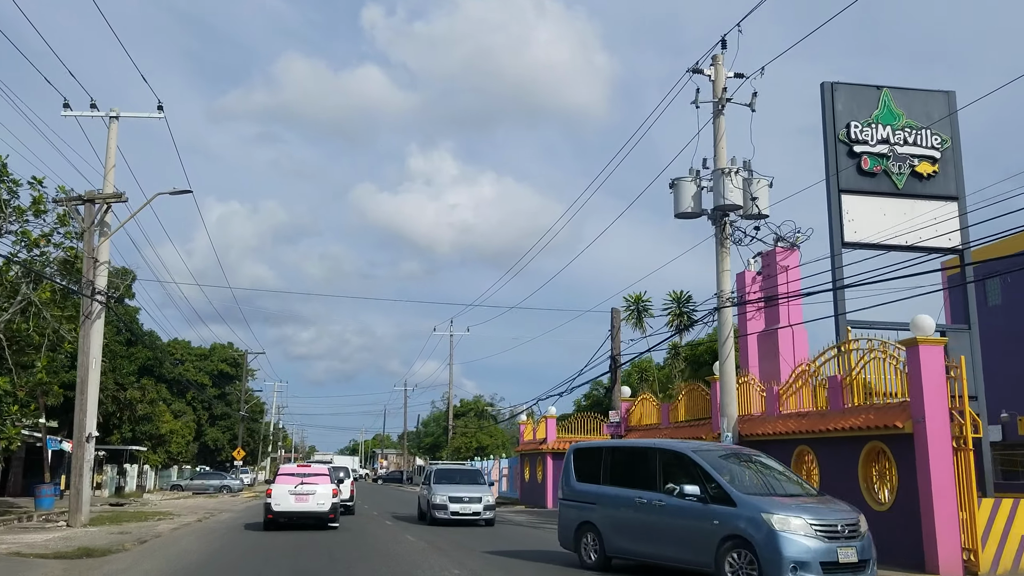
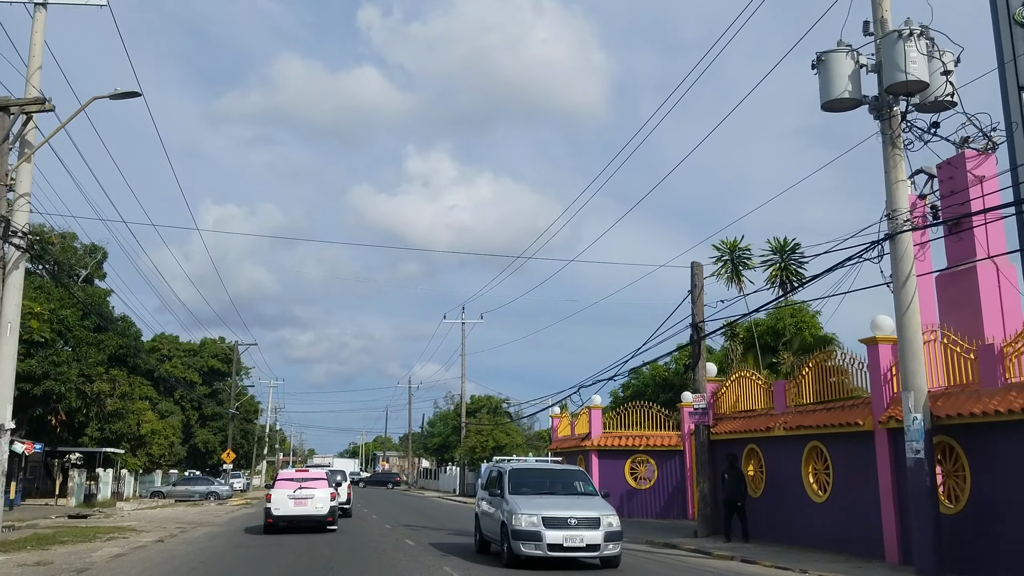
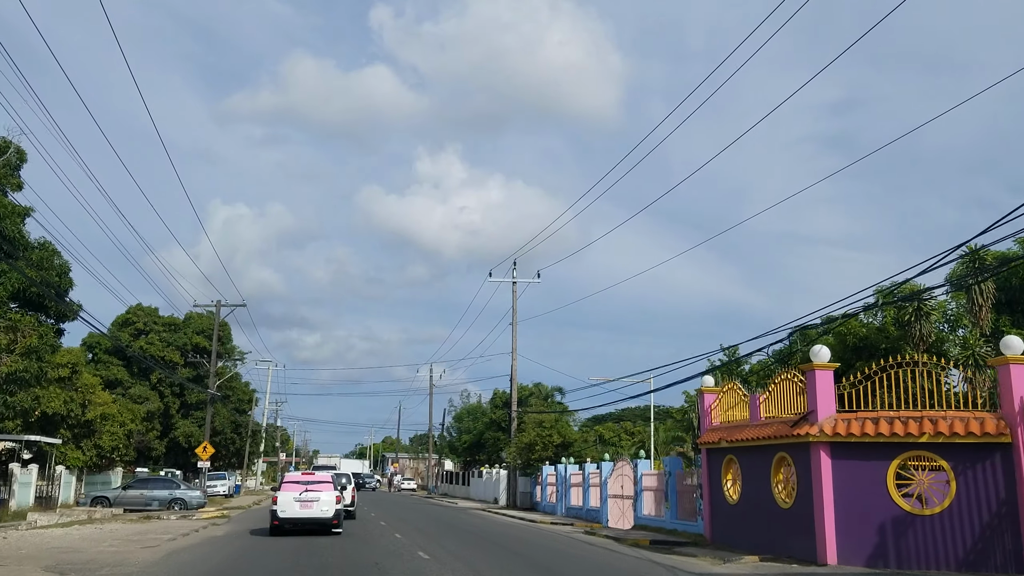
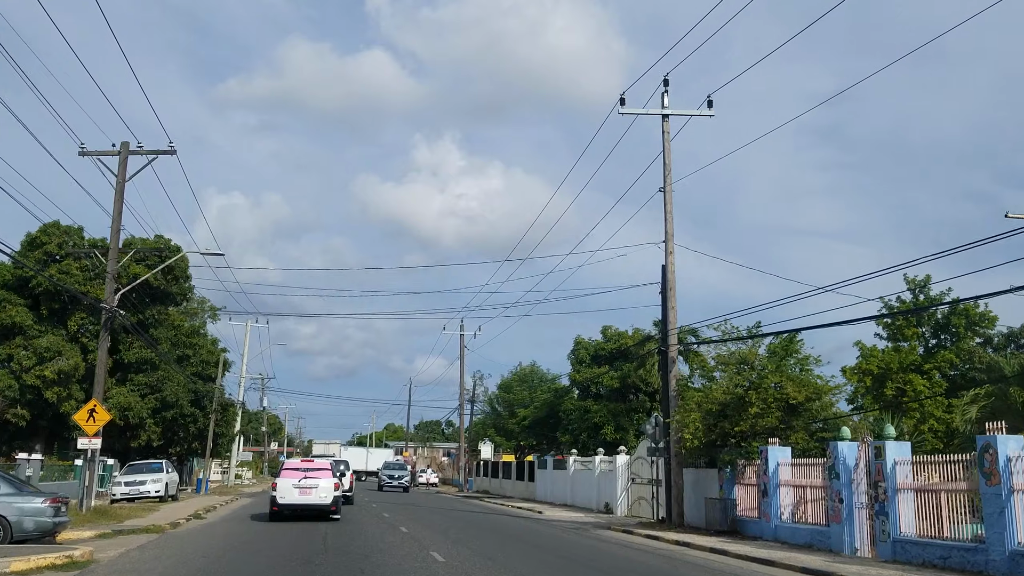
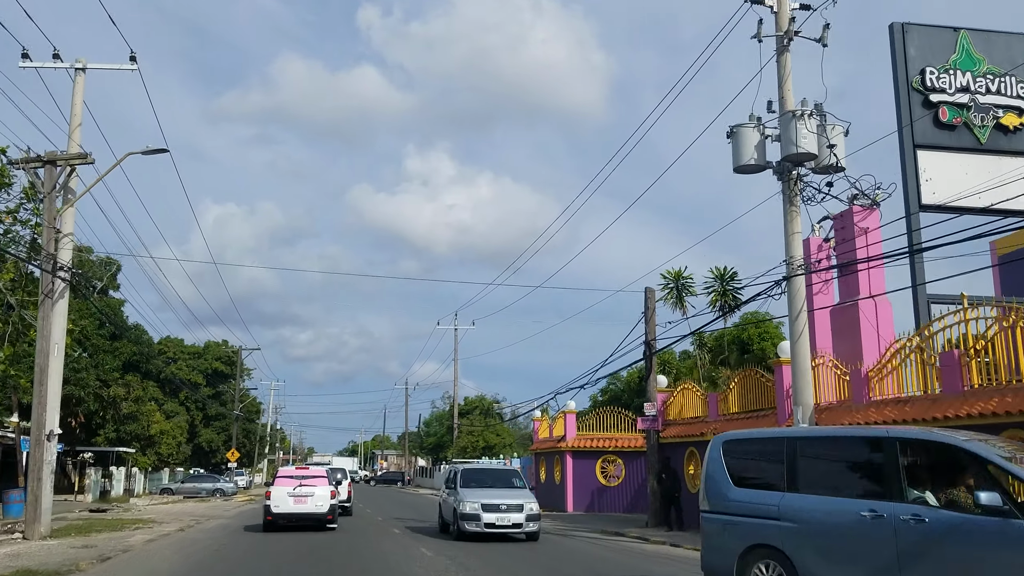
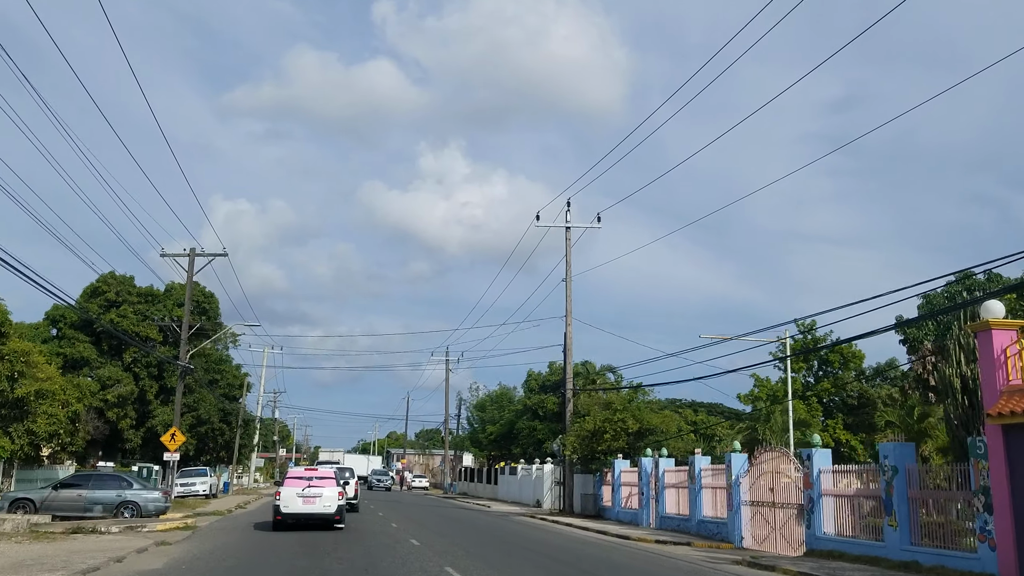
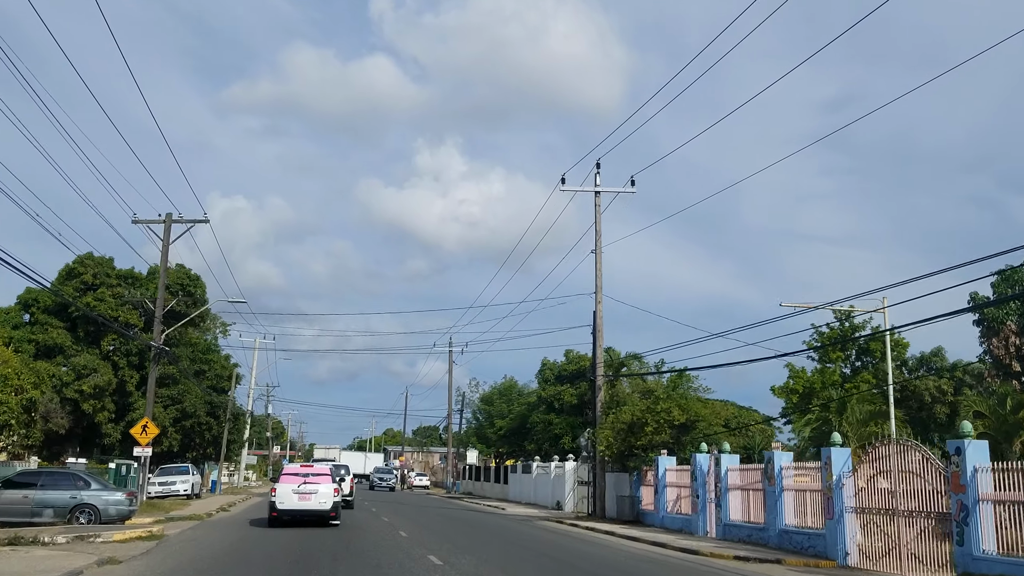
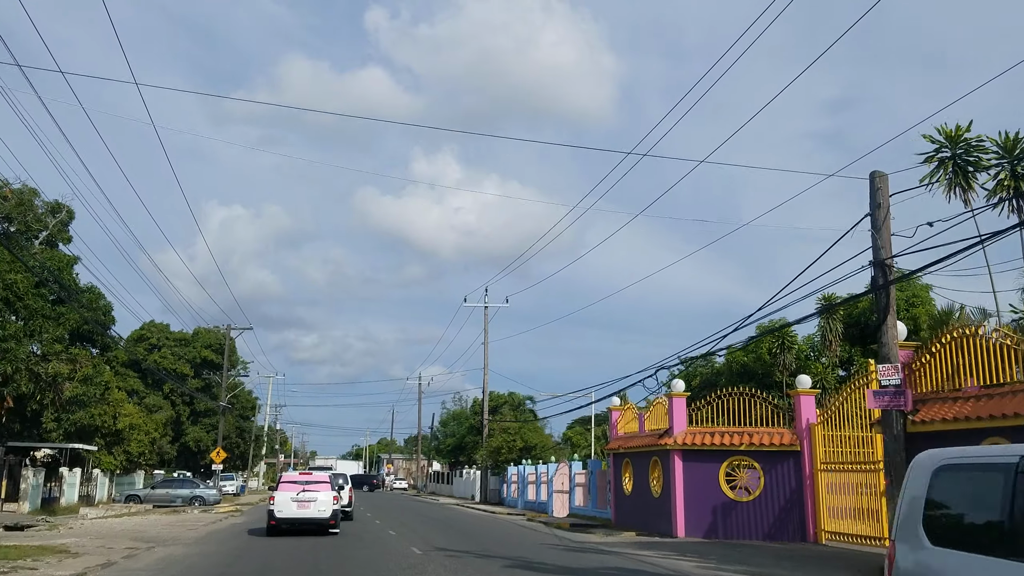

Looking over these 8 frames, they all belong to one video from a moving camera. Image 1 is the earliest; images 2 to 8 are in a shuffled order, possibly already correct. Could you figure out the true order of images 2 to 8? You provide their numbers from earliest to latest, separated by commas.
5, 2, 8, 3, 6, 7, 4
